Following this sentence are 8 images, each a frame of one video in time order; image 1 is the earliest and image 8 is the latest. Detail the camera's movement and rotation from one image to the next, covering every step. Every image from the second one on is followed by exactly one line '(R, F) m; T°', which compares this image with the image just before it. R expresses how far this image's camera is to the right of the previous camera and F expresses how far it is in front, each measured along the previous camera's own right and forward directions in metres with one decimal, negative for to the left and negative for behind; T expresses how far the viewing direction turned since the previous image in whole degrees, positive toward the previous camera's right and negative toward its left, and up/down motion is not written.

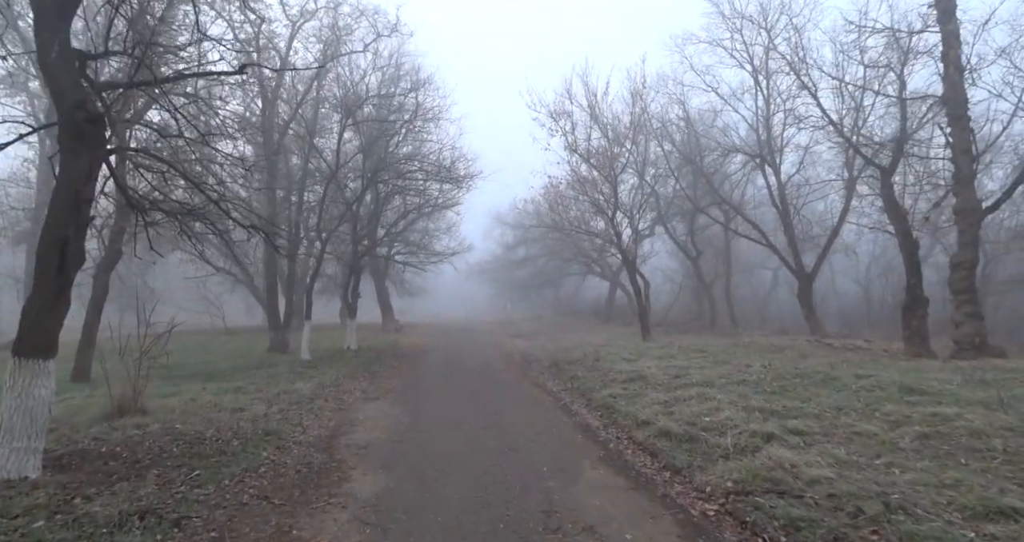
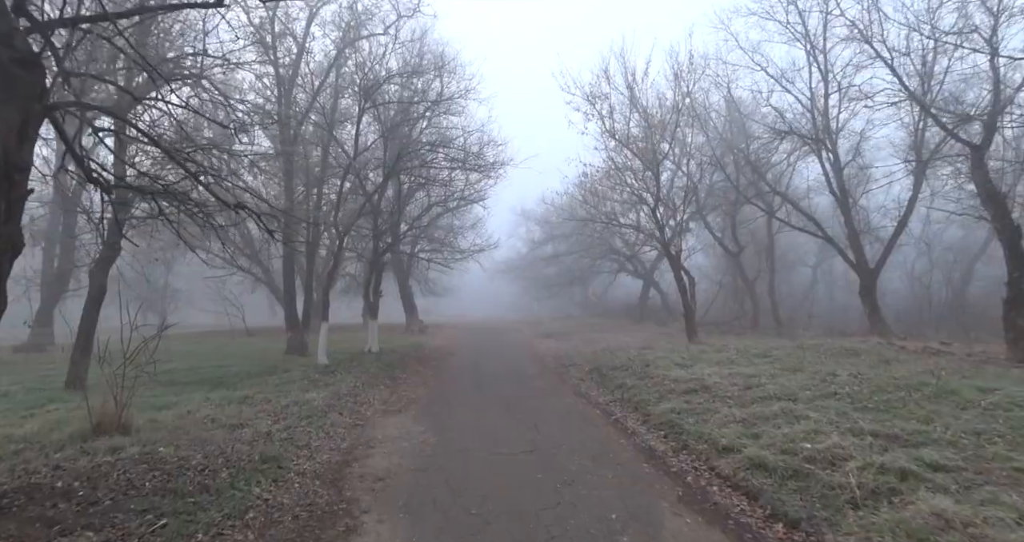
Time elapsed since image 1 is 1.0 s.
(-0.3, +1.7) m; -2°
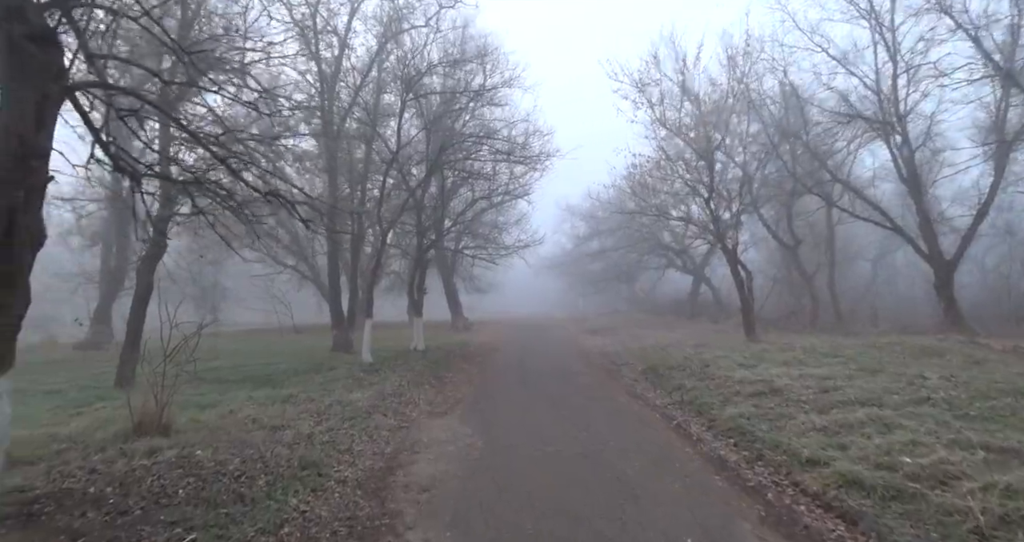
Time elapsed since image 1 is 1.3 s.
(-0.1, +0.6) m; -4°
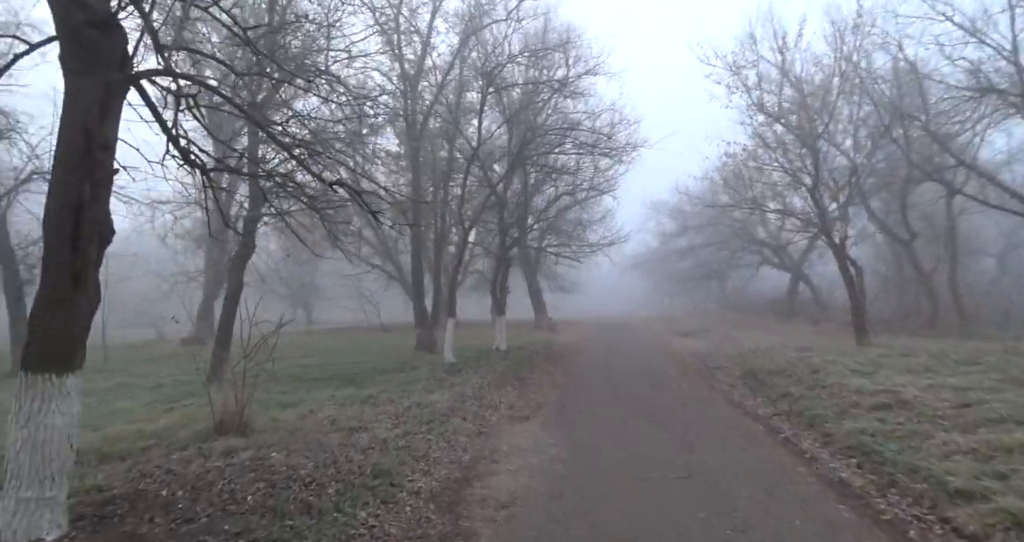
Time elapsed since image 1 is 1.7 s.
(0.0, +0.7) m; -8°
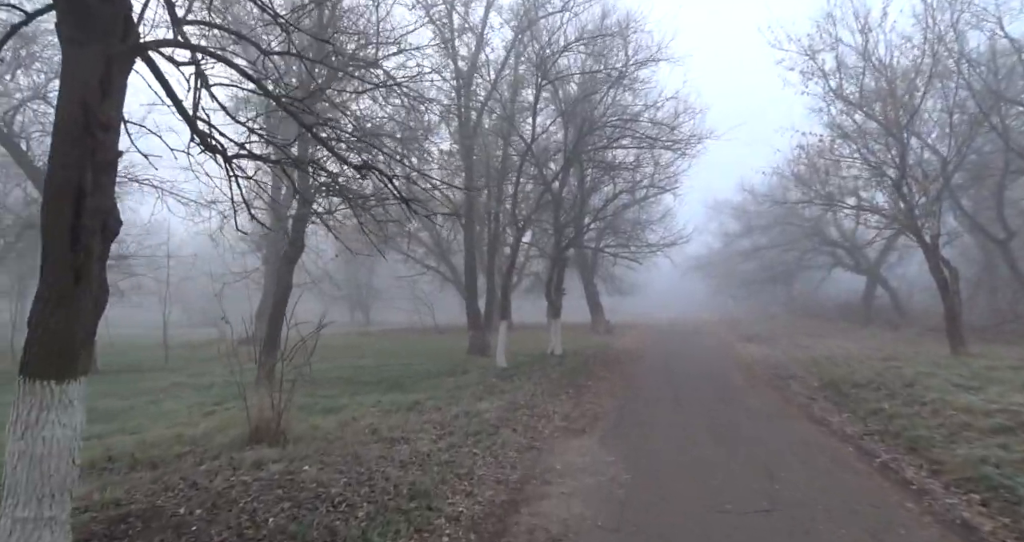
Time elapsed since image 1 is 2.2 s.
(0.0, +0.8) m; -5°
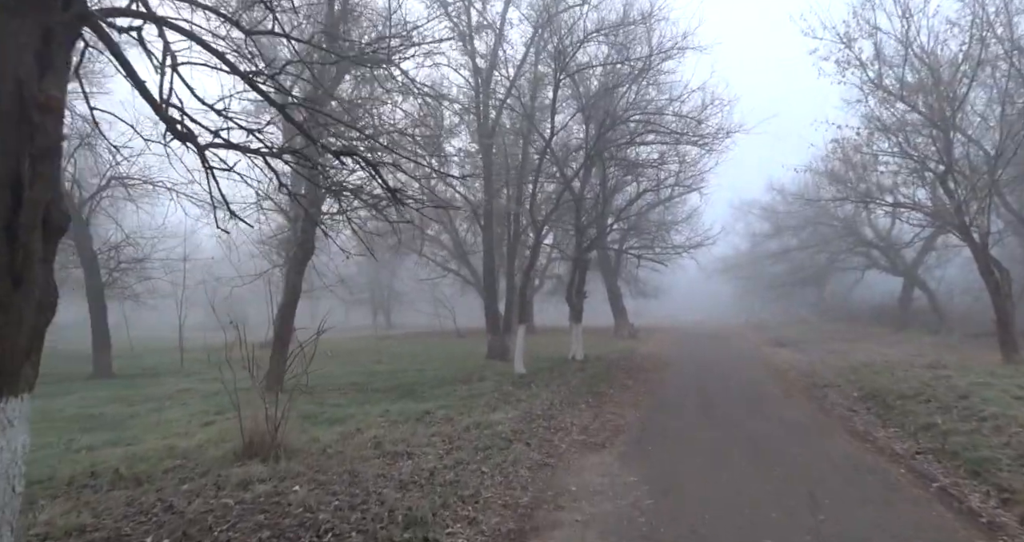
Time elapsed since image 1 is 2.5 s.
(+0.2, +0.6) m; -2°
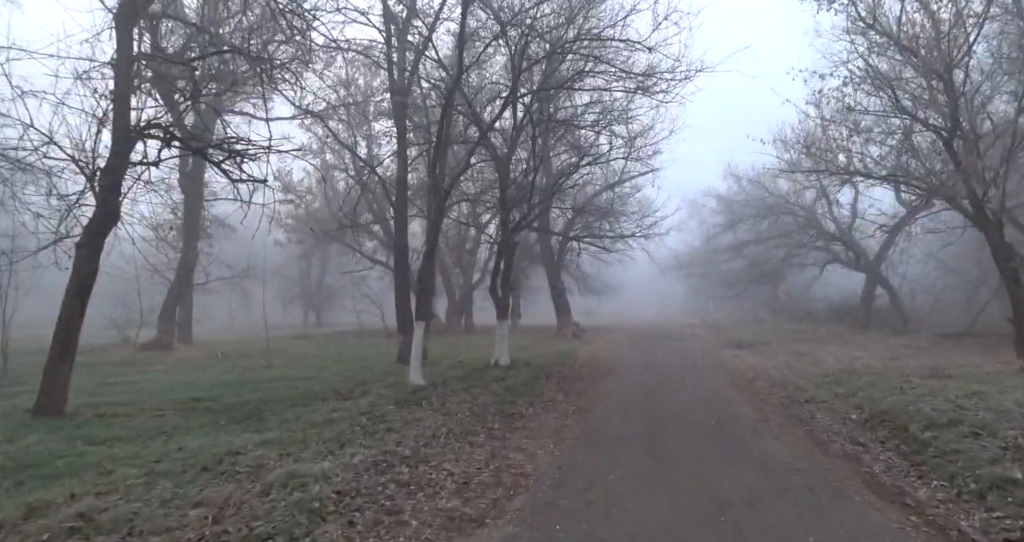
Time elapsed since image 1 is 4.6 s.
(+1.2, +3.4) m; +4°
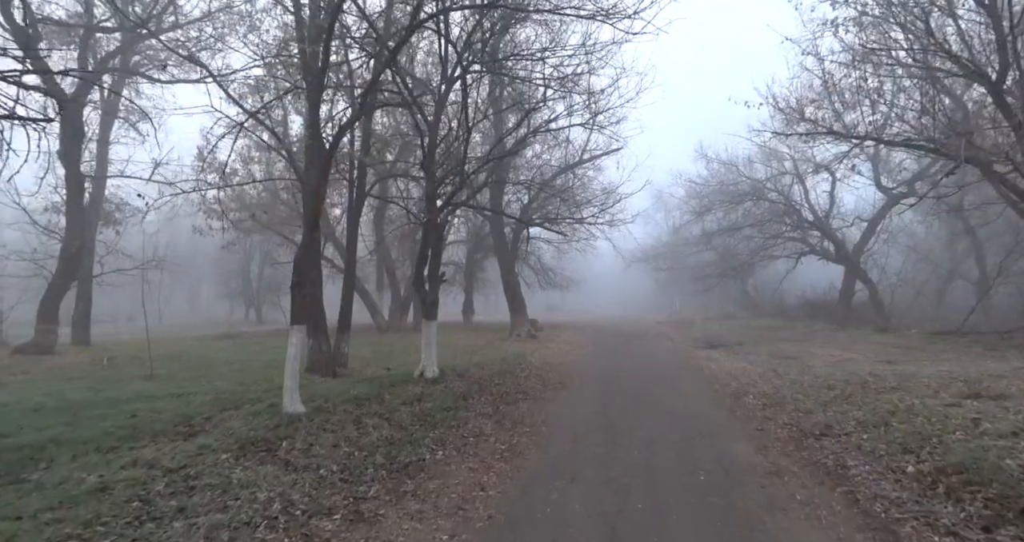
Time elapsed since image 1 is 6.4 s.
(+0.8, +3.0) m; +3°
